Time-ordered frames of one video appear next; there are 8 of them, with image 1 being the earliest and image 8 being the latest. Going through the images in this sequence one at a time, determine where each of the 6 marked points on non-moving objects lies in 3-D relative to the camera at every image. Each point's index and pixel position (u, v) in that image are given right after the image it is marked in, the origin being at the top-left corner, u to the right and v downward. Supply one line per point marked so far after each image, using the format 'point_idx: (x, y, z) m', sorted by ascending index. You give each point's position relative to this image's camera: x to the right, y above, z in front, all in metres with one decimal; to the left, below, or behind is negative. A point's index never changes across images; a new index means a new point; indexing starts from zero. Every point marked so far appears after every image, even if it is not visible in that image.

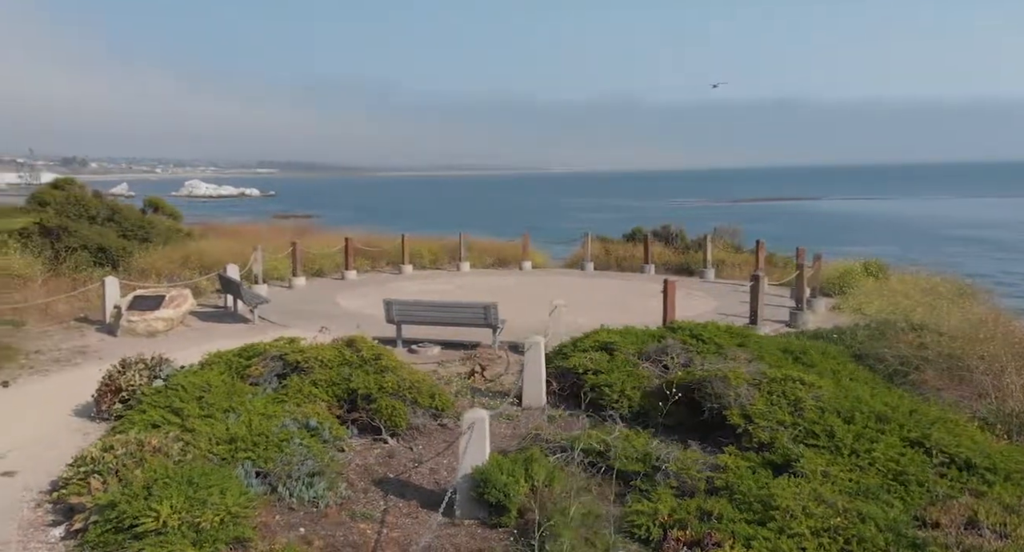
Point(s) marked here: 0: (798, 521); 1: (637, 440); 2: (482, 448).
0: (+1.7, -1.5, +4.4) m
1: (+1.0, -1.4, +6.0) m
2: (-0.2, -1.2, +5.3) m
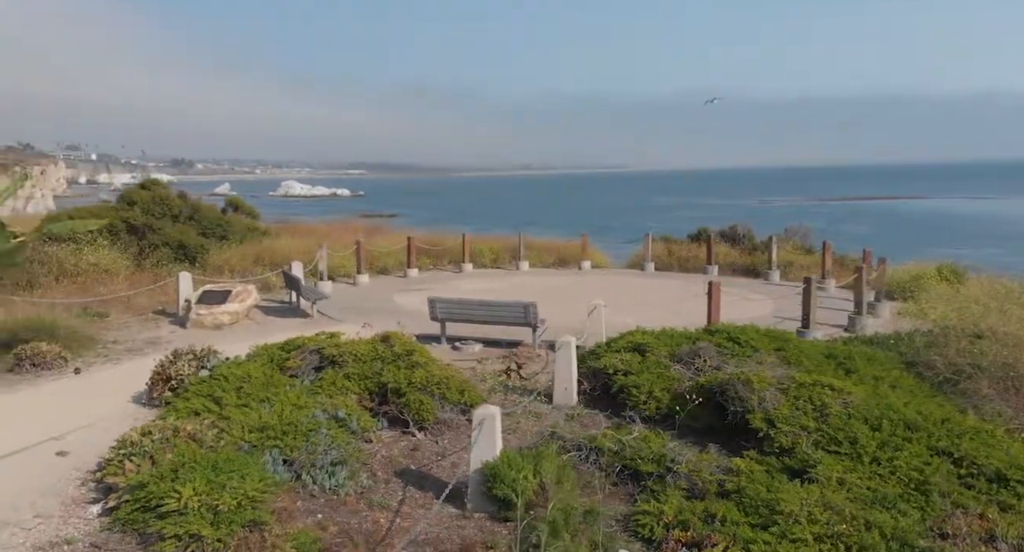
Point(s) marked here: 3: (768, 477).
0: (+1.7, -1.5, +4.4) m
1: (+1.2, -1.4, +6.0) m
2: (-0.1, -1.2, +5.4) m
3: (+1.9, -1.5, +5.2) m
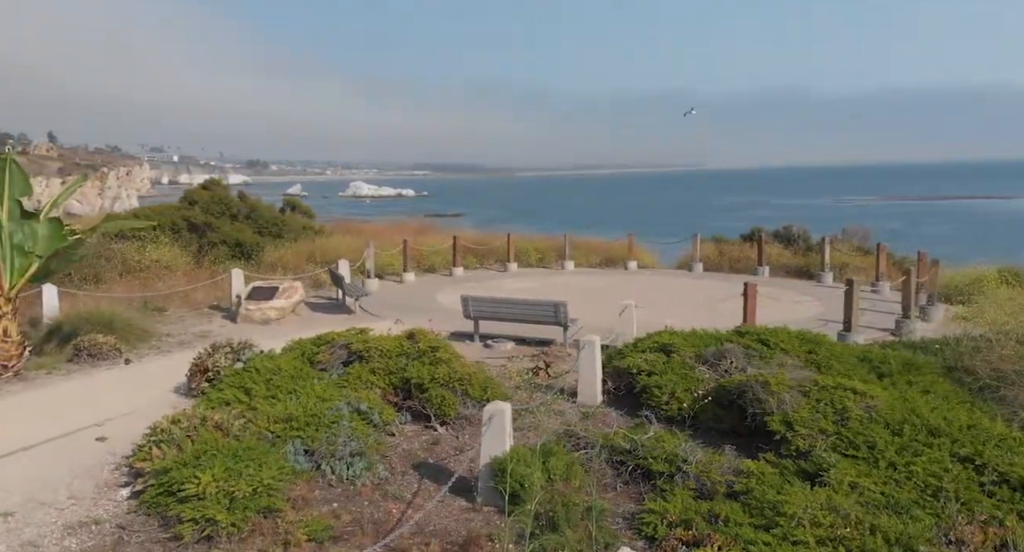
0: (+1.7, -1.5, +4.3) m
1: (+1.3, -1.4, +6.0) m
2: (-0.1, -1.2, +5.4) m
3: (+1.9, -1.5, +5.2) m
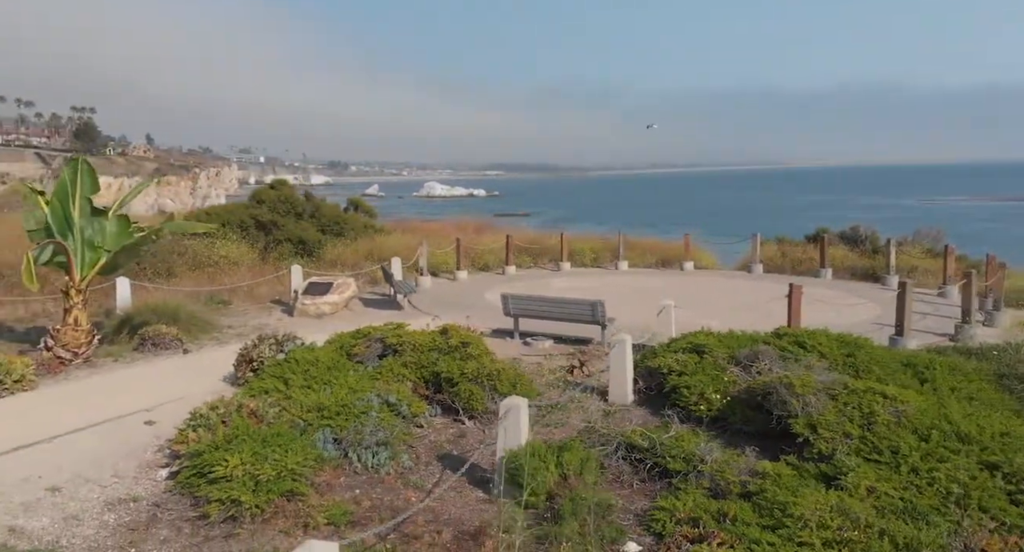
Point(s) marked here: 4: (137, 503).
0: (+1.7, -1.5, +4.3) m
1: (+1.4, -1.4, +6.0) m
2: (0.0, -1.2, +5.5) m
3: (+2.0, -1.5, +5.1) m
4: (-2.7, -1.7, +5.3) m
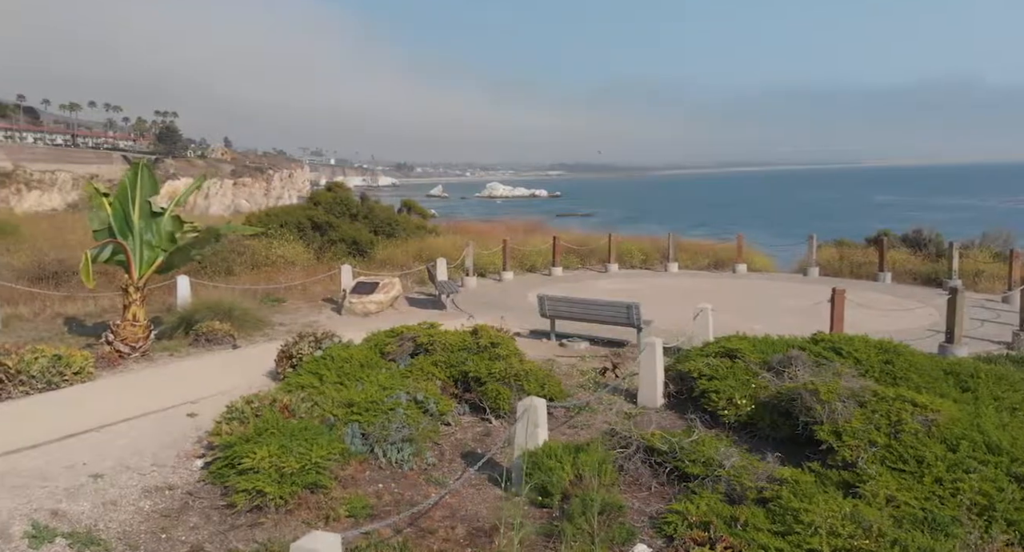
0: (+1.8, -1.5, +4.2) m
1: (+1.6, -1.4, +5.9) m
2: (+0.2, -1.2, +5.6) m
3: (+2.1, -1.5, +5.1) m
4: (-2.6, -1.6, +5.6) m
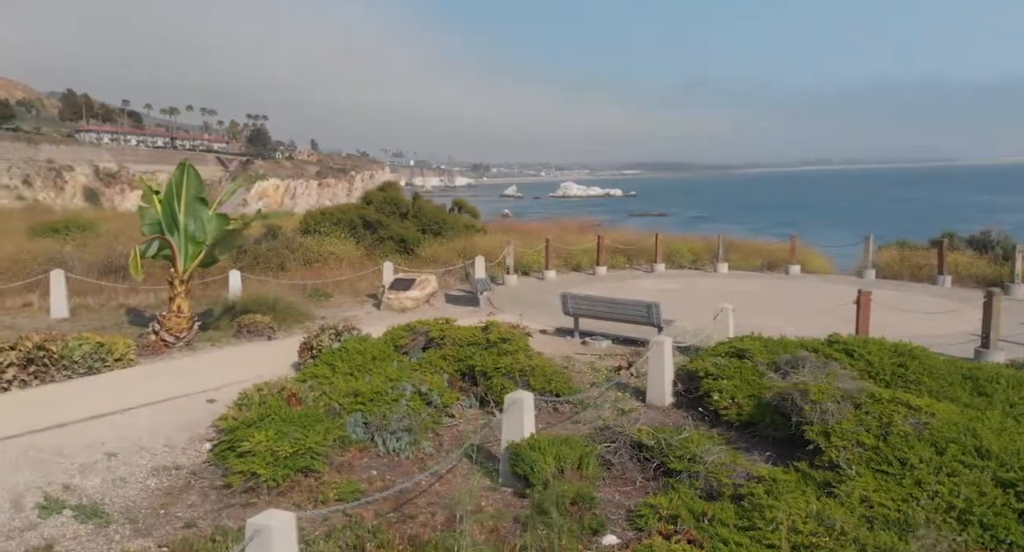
0: (+1.6, -1.5, +4.3) m
1: (+1.5, -1.4, +6.0) m
2: (+0.1, -1.2, +5.7) m
3: (+2.0, -1.5, +5.1) m
4: (-2.7, -1.6, +5.9) m
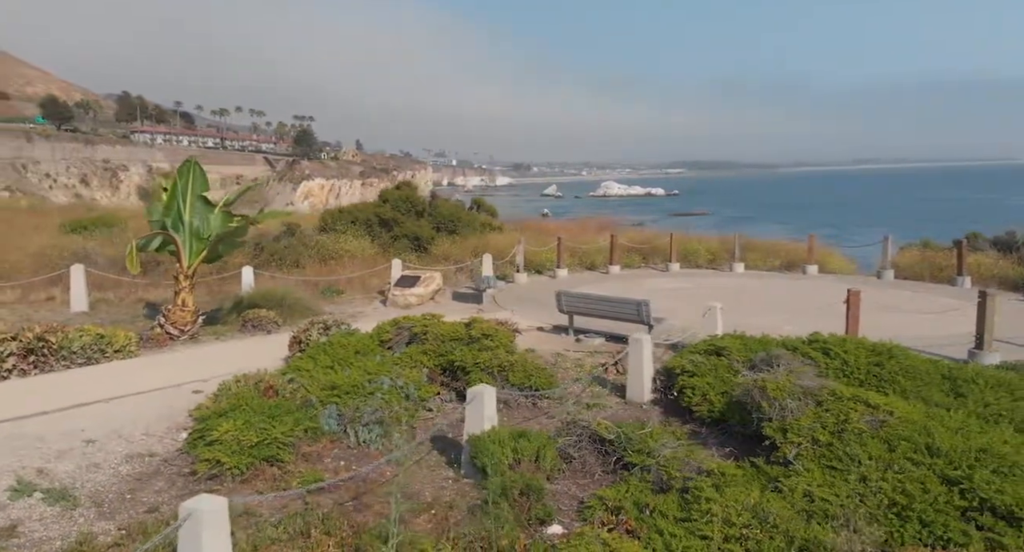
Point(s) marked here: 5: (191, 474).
0: (+1.2, -1.5, +4.3) m
1: (+1.2, -1.3, +6.1) m
2: (-0.2, -1.1, +5.9) m
3: (+1.6, -1.5, +5.1) m
4: (-3.0, -1.5, +6.1) m
5: (-2.5, -1.6, +5.8) m
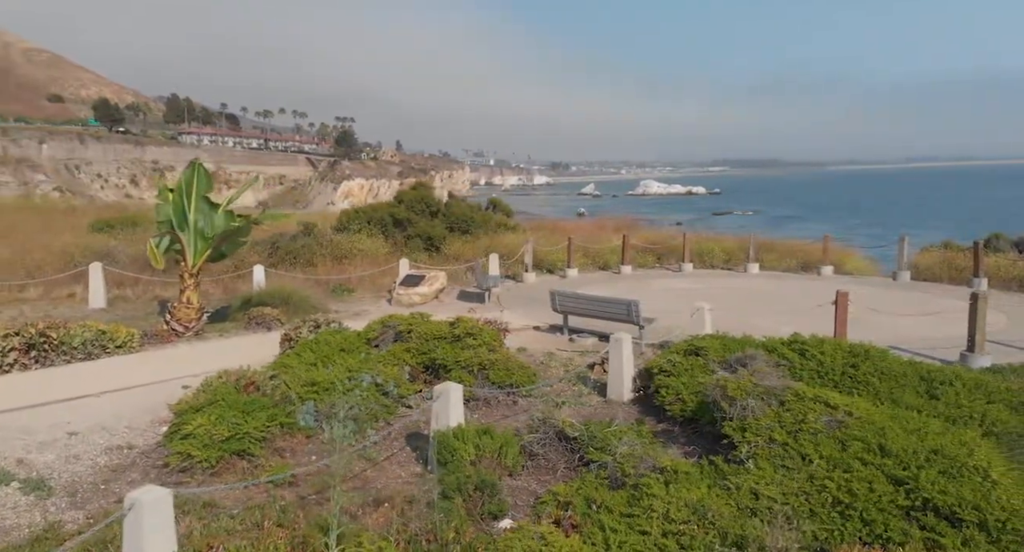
0: (+0.9, -1.5, +4.4) m
1: (+0.9, -1.3, +6.2) m
2: (-0.5, -1.1, +6.0) m
3: (+1.3, -1.5, +5.2) m
4: (-3.3, -1.5, +6.3) m
5: (-2.8, -1.6, +6.0) m
